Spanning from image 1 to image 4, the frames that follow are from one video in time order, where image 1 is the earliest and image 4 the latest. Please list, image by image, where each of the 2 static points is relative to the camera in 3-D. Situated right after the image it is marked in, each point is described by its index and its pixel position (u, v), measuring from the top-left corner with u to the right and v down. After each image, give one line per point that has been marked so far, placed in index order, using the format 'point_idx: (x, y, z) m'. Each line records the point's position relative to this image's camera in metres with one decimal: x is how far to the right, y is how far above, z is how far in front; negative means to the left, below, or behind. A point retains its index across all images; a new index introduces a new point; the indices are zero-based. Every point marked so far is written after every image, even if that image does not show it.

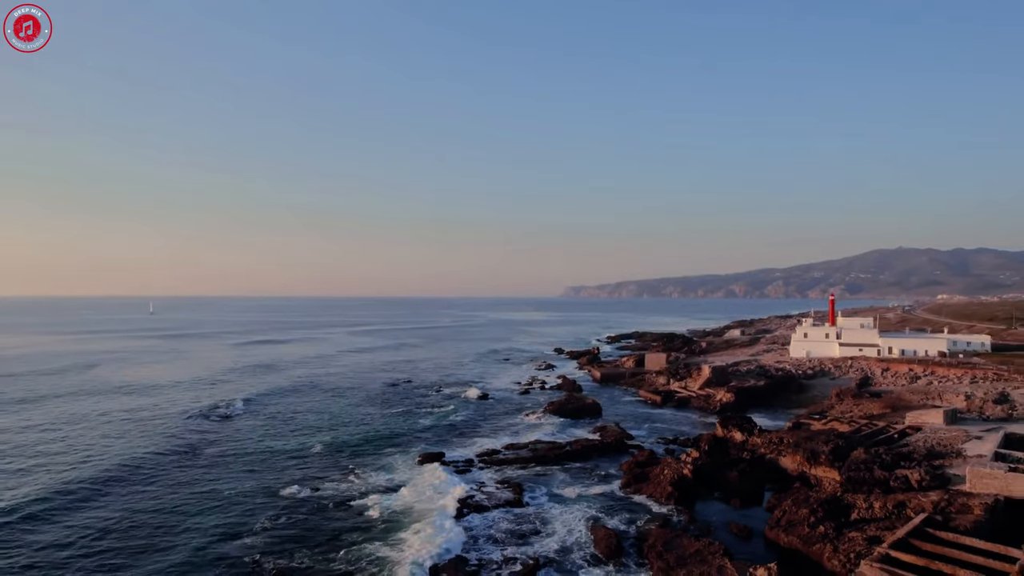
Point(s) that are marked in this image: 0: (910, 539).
0: (+11.0, -7.0, +14.6) m
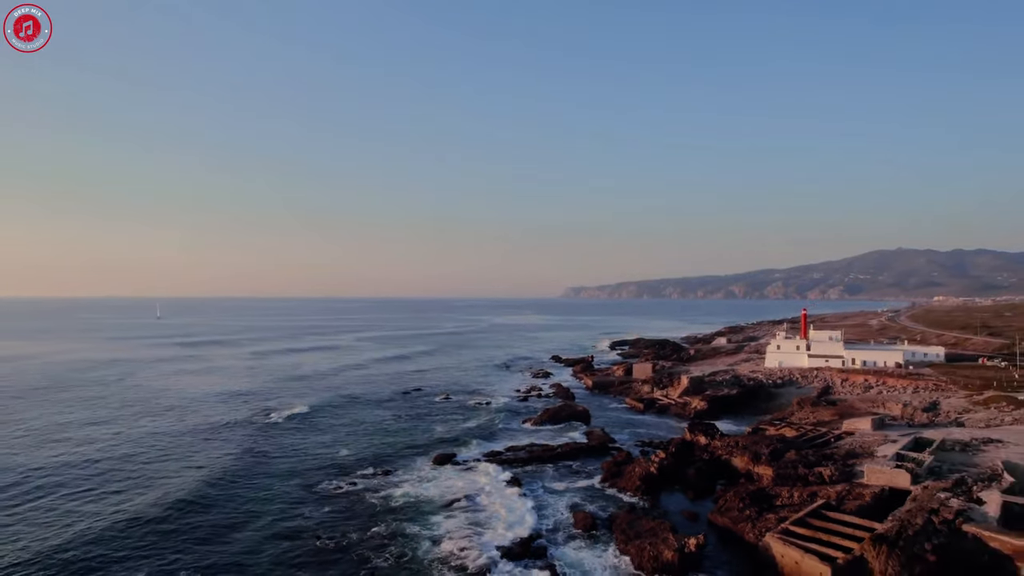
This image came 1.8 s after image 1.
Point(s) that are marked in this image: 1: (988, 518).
0: (+11.0, -8.6, +19.6) m
1: (+16.6, -8.0, +18.4) m
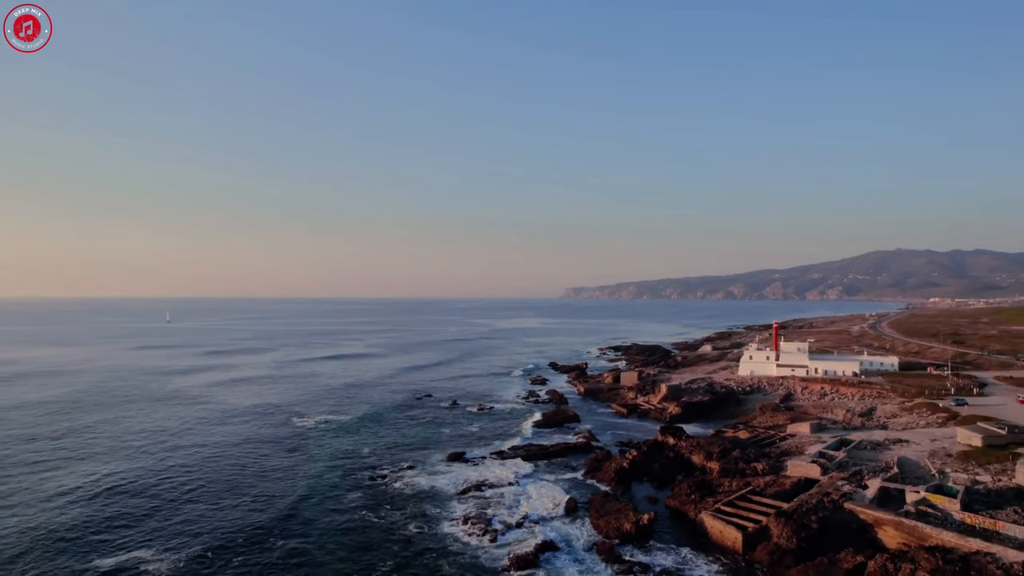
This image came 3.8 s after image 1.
0: (+11.0, -10.4, +25.9) m
1: (+16.6, -9.8, +24.6) m
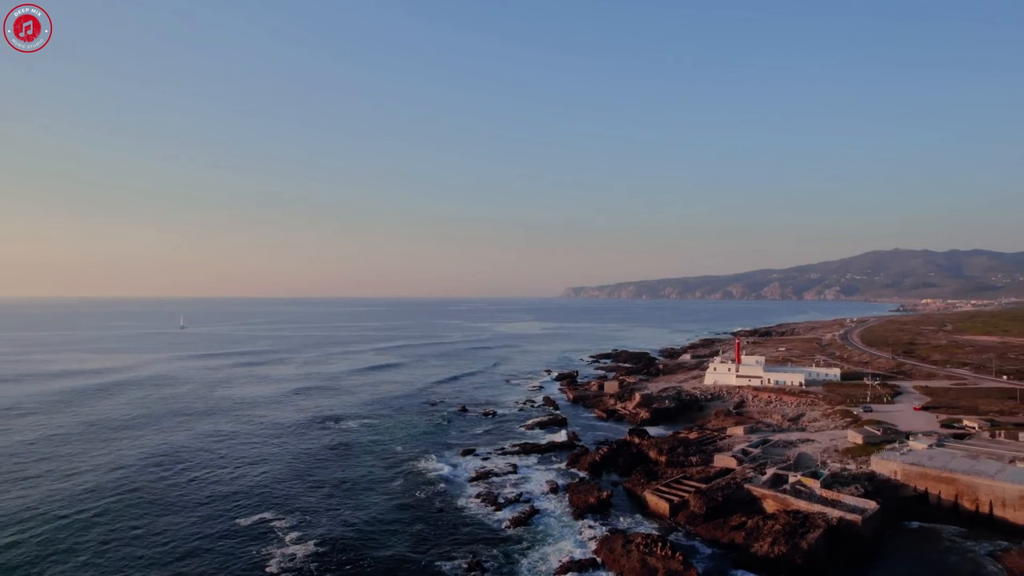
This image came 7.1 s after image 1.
0: (+10.9, -13.3, +36.0) m
1: (+16.5, -12.7, +34.8) m
